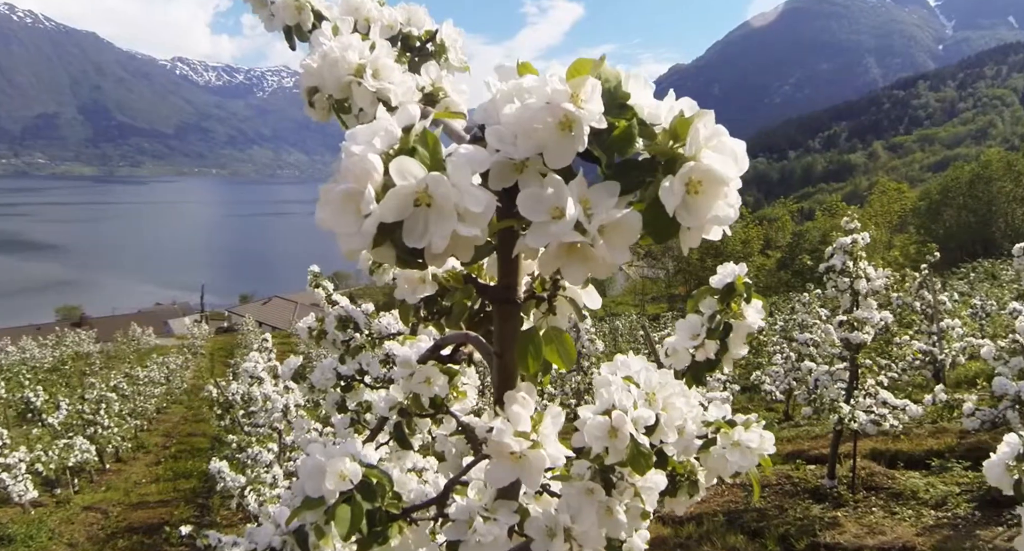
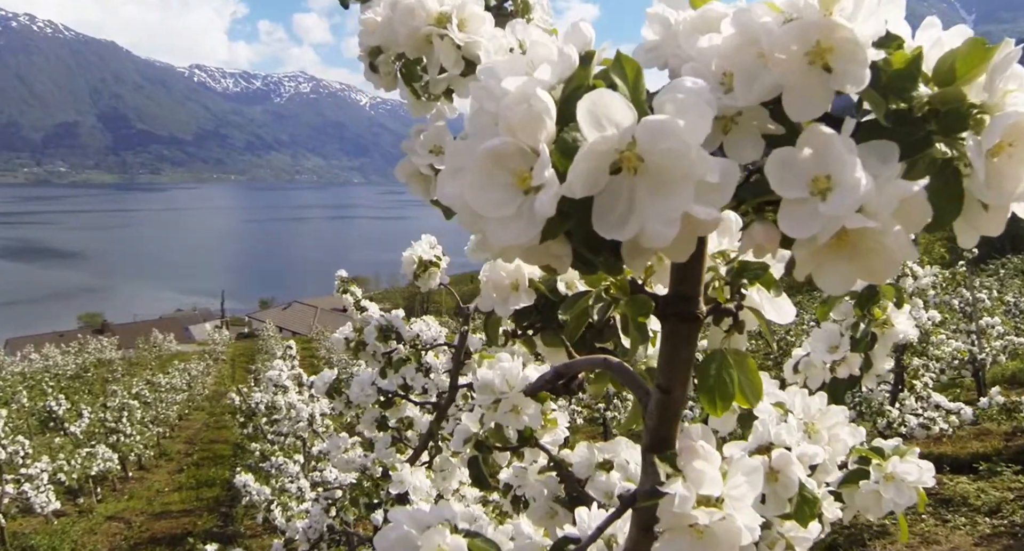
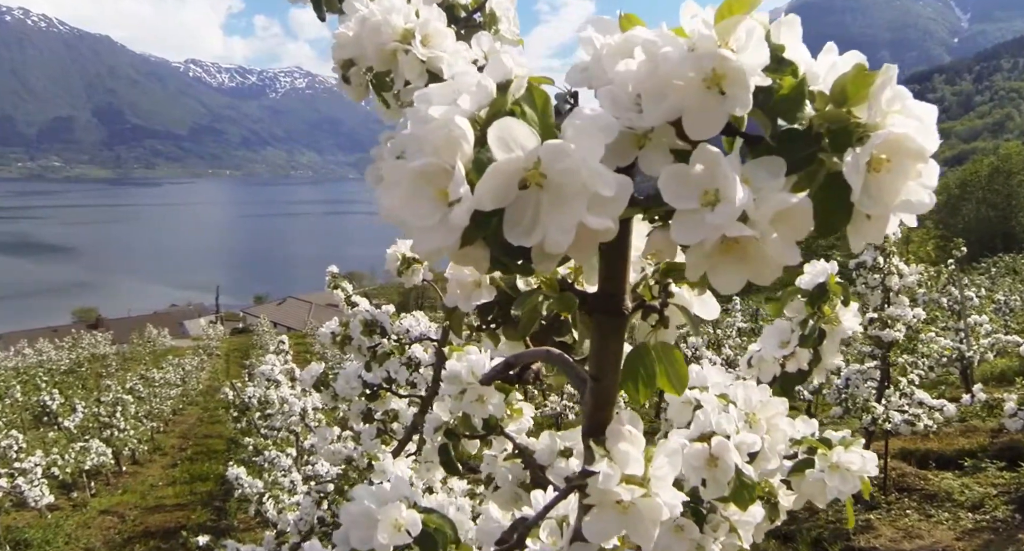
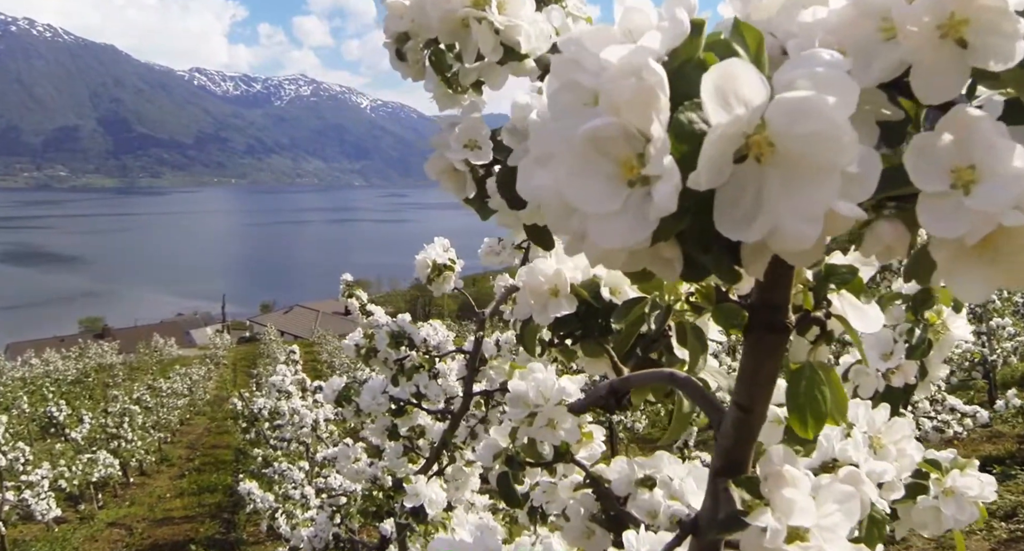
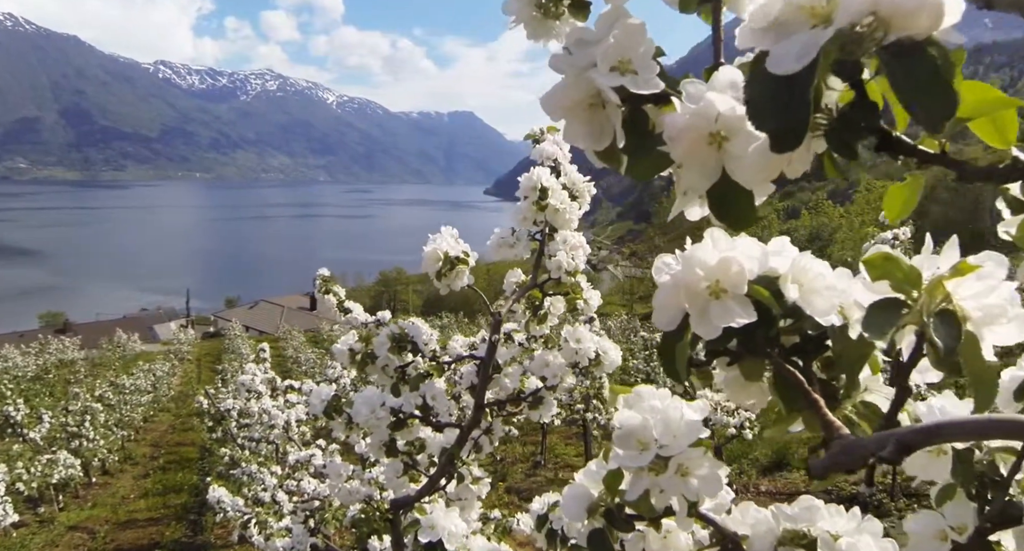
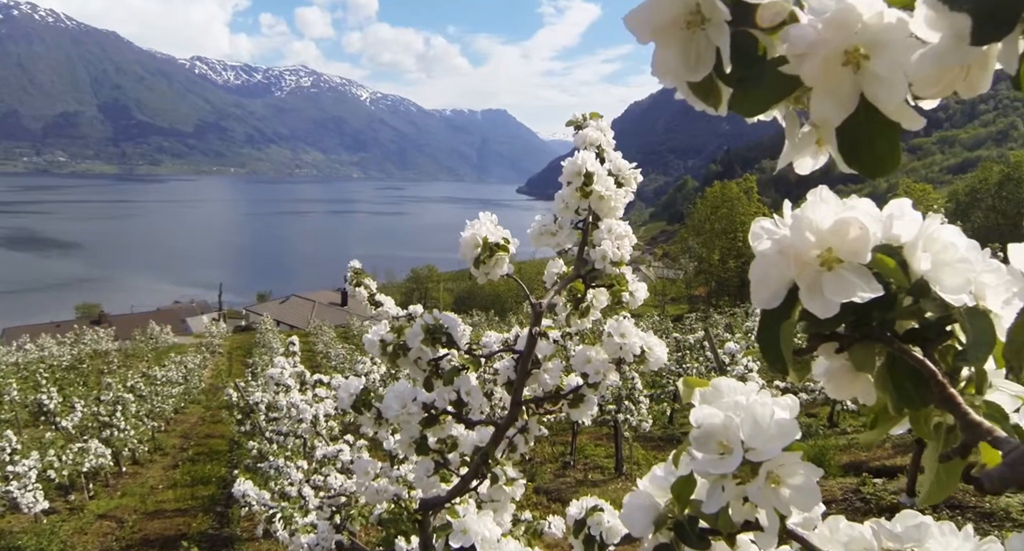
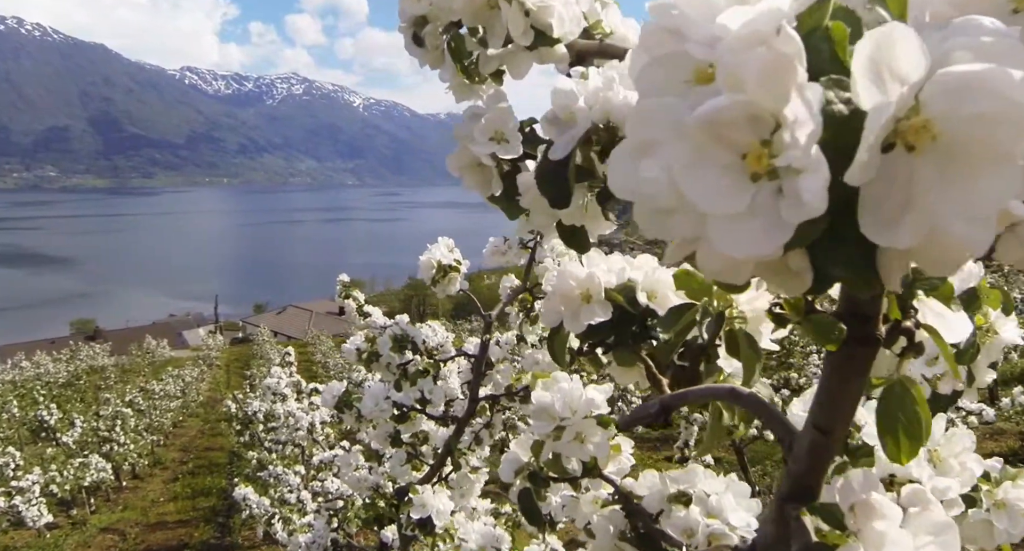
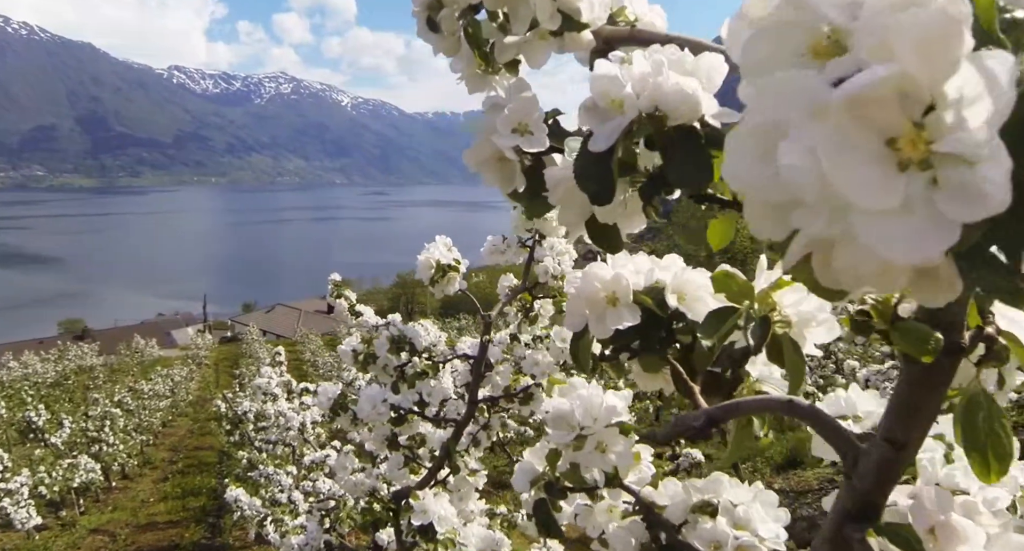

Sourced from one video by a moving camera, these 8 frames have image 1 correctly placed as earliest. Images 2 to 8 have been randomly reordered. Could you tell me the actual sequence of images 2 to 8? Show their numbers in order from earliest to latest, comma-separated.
3, 2, 4, 7, 8, 5, 6
